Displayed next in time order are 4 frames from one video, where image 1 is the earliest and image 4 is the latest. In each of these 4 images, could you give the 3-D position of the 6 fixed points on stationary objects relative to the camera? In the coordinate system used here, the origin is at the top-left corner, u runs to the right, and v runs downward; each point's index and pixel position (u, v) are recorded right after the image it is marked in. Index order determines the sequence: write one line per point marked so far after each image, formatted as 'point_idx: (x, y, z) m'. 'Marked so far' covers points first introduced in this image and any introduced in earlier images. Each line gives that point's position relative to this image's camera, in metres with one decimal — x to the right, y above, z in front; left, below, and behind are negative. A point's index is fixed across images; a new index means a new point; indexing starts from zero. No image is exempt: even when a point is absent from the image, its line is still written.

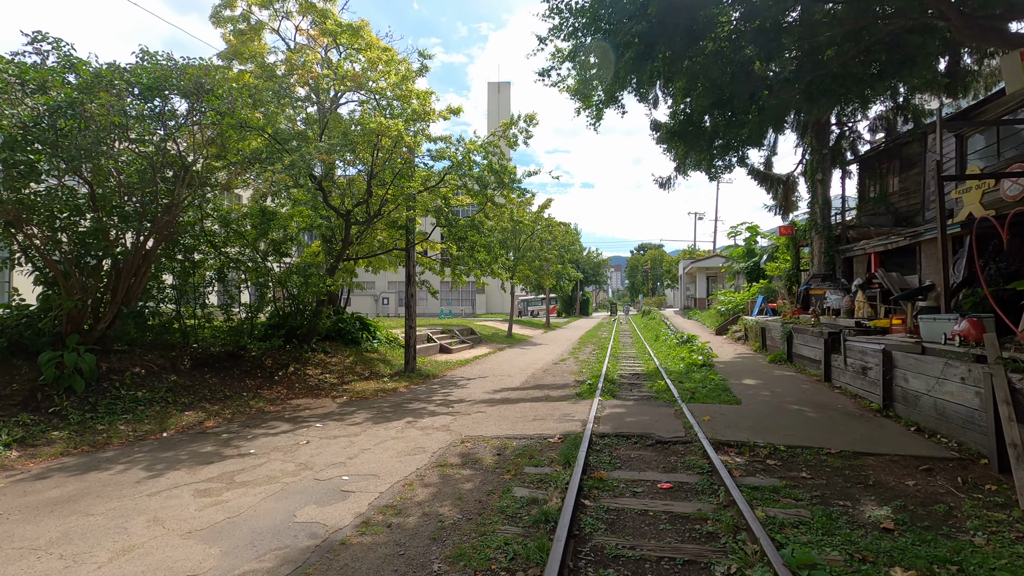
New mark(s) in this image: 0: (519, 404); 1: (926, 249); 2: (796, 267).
0: (+0.1, -2.0, +9.1) m
1: (+9.0, +0.8, +11.6) m
2: (+9.3, +0.7, +17.6) m
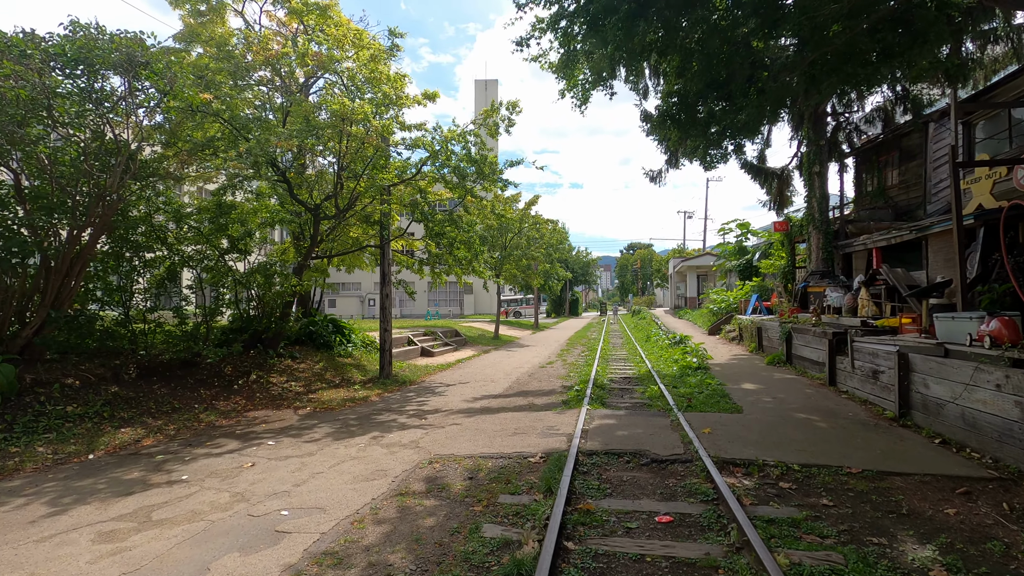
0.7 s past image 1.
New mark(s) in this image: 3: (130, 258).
0: (-0.2, -1.9, +8.3) m
1: (+8.6, +0.9, +11.0) m
2: (+8.9, +0.7, +17.0) m
3: (-6.4, +0.5, +9.0) m
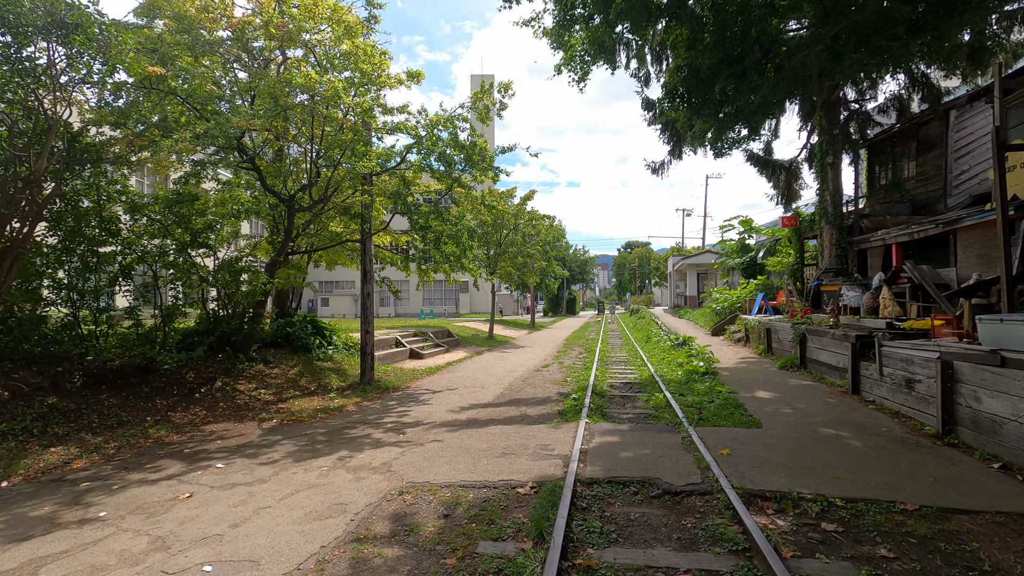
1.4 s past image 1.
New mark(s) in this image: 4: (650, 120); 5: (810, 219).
0: (-0.3, -1.9, +7.4) m
1: (+8.5, +0.9, +10.1) m
2: (+8.7, +0.8, +16.1) m
3: (-6.5, +0.5, +8.0) m
4: (+3.8, +4.7, +14.9) m
5: (+8.6, +2.0, +15.5) m
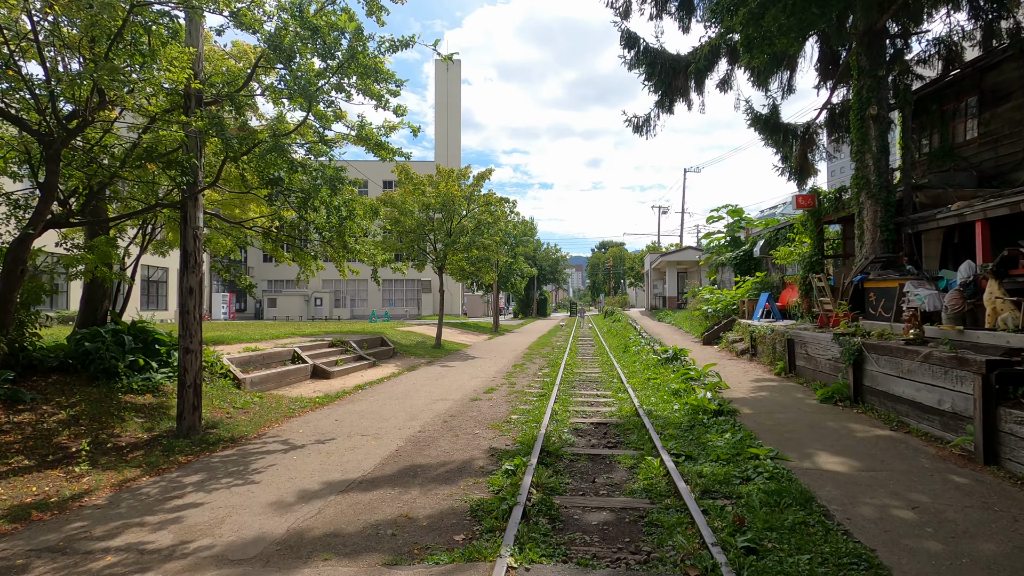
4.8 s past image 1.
0: (-1.3, -1.8, +3.5) m
1: (+7.3, +1.0, +6.7) m
2: (+7.3, +0.8, +12.7) m
3: (-7.5, +0.6, +3.9) m
4: (+2.5, +4.7, +11.2) m
5: (+7.2, +2.0, +12.0) m
